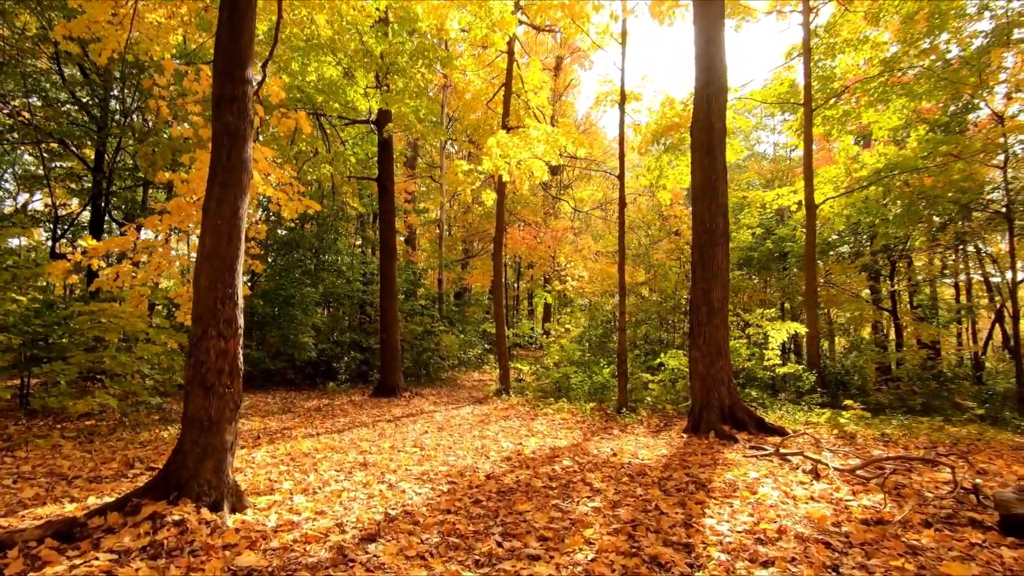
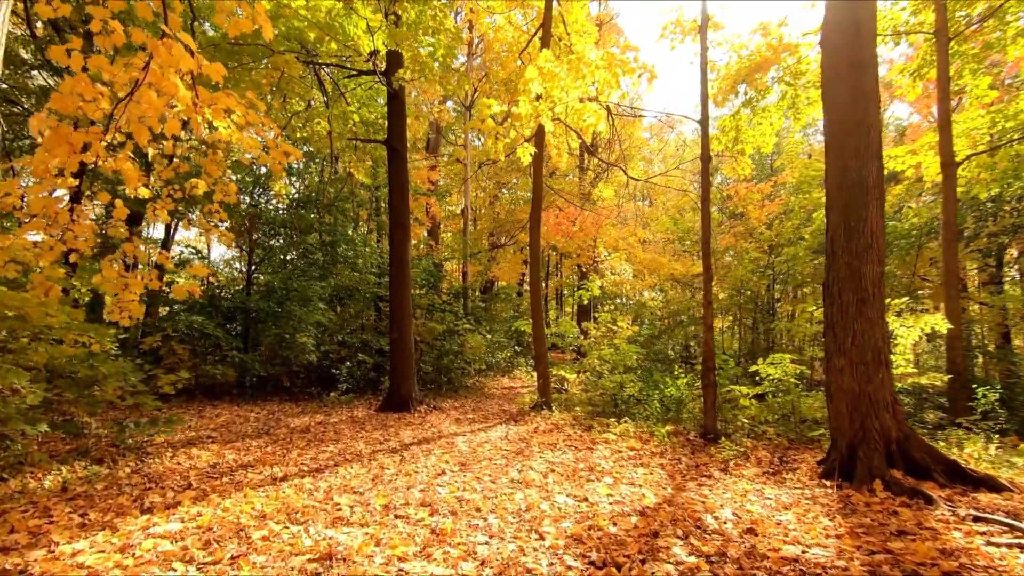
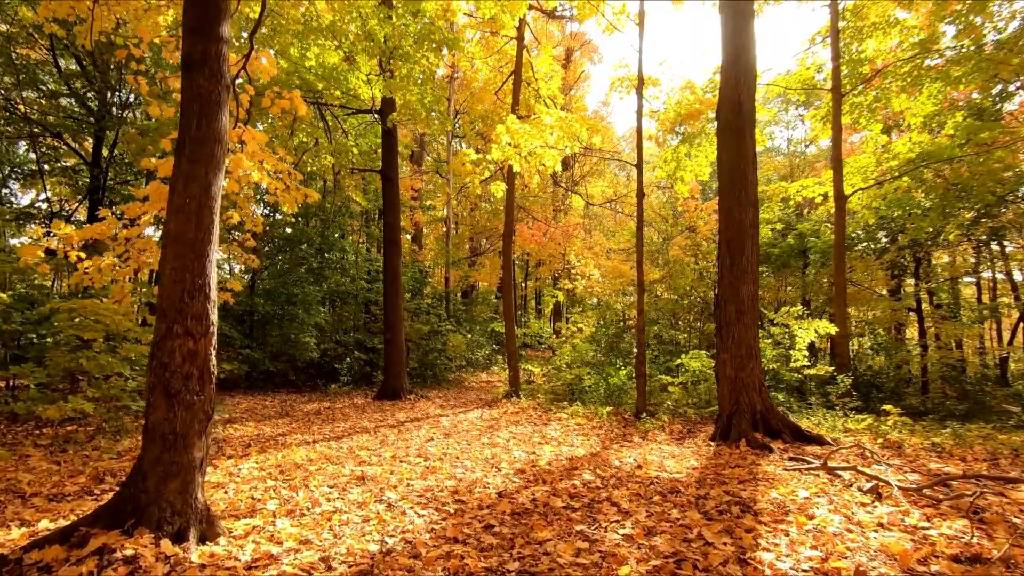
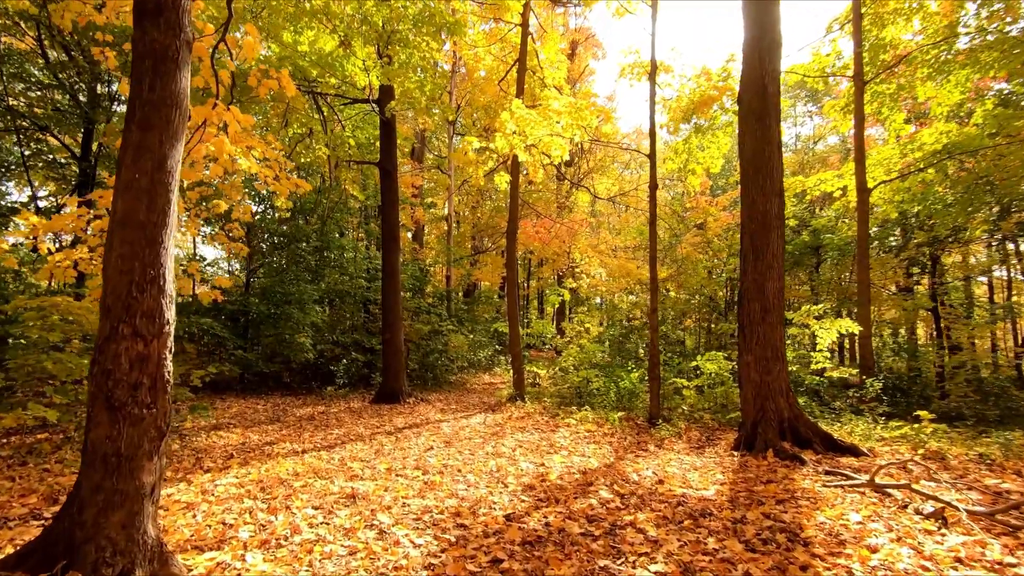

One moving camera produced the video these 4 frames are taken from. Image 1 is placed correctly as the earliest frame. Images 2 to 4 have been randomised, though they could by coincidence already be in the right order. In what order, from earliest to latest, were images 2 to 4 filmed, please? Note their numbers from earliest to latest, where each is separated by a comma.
3, 4, 2
